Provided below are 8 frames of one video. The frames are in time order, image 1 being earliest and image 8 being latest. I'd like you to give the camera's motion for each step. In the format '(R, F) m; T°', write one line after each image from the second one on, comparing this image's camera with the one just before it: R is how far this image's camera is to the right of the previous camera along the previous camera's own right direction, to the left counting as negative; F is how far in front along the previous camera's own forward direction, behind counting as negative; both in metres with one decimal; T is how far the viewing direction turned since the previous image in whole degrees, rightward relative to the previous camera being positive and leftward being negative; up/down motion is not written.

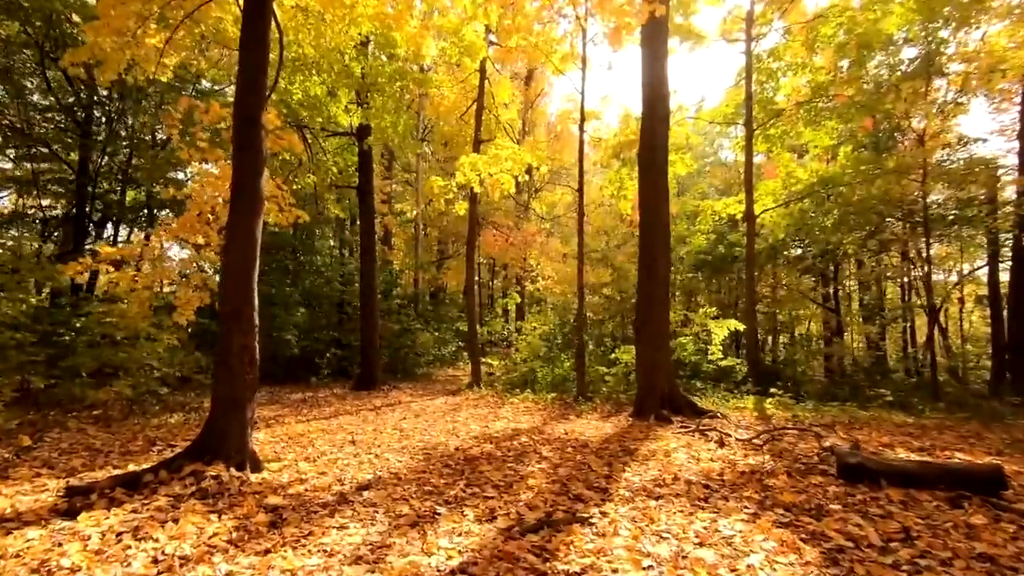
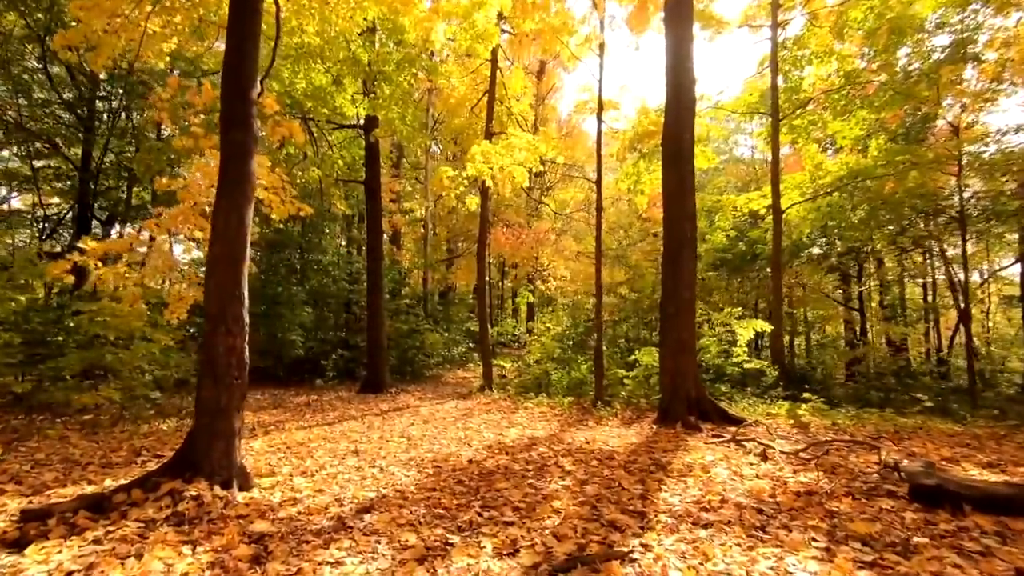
(-0.1, +0.6) m; -1°
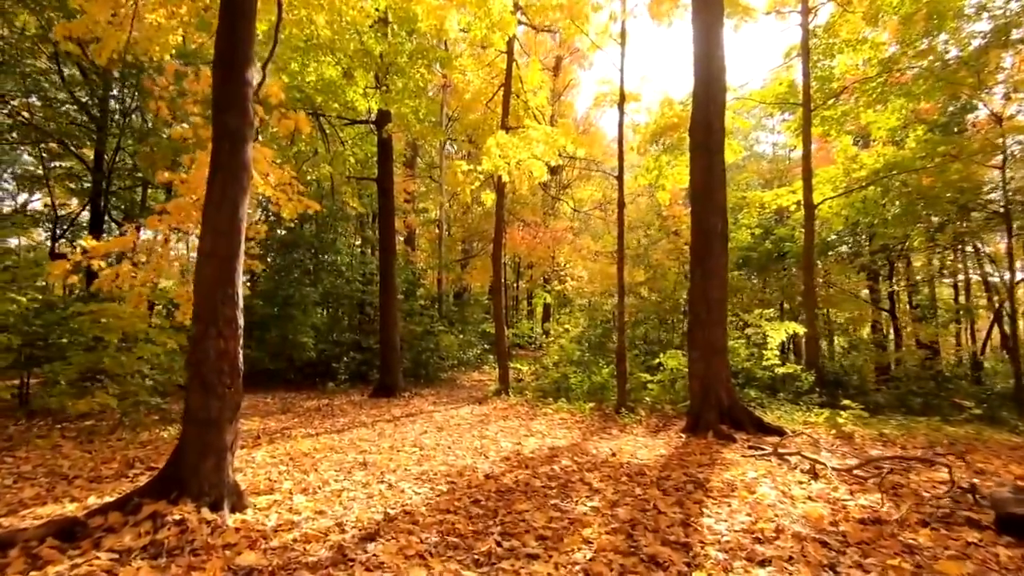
(-0.1, +0.5) m; -2°
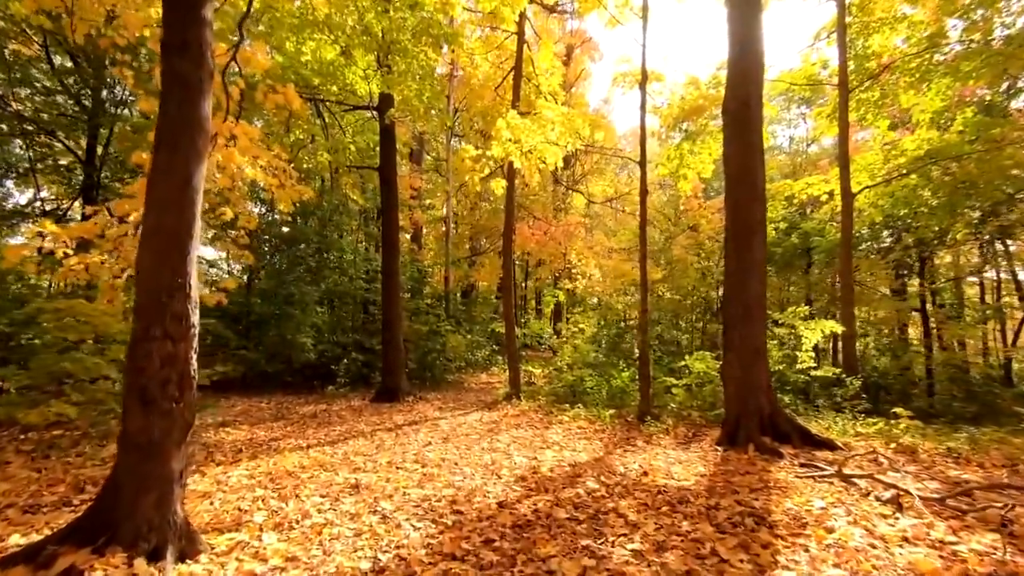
(-0.1, +0.8) m; -1°
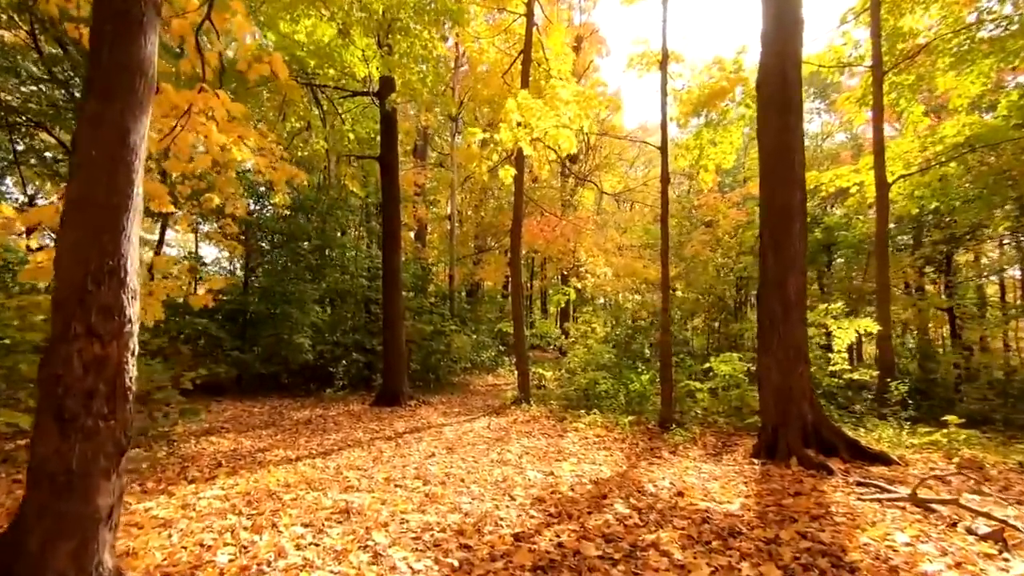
(-0.1, +0.7) m; 0°
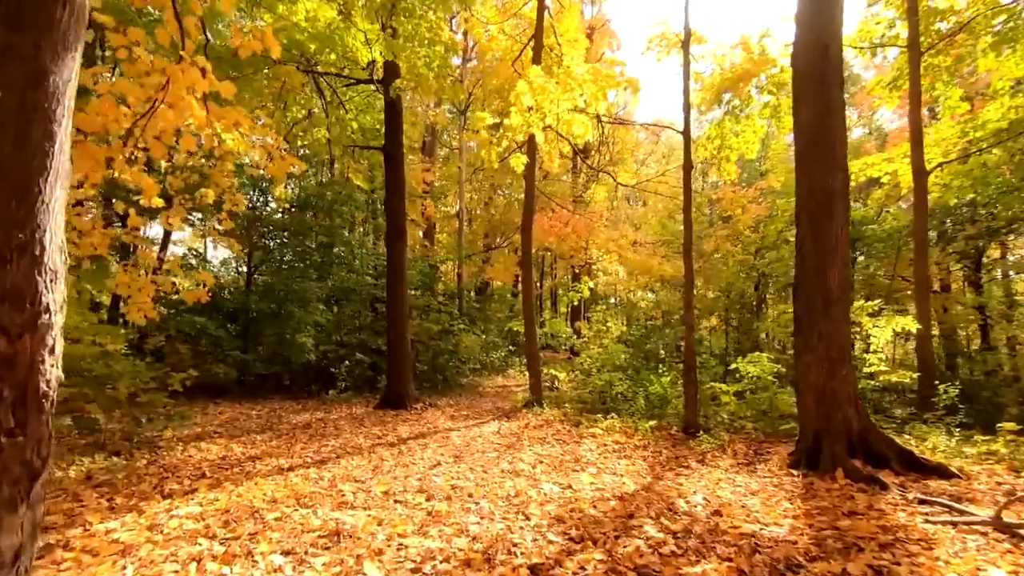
(0.0, +0.5) m; -1°
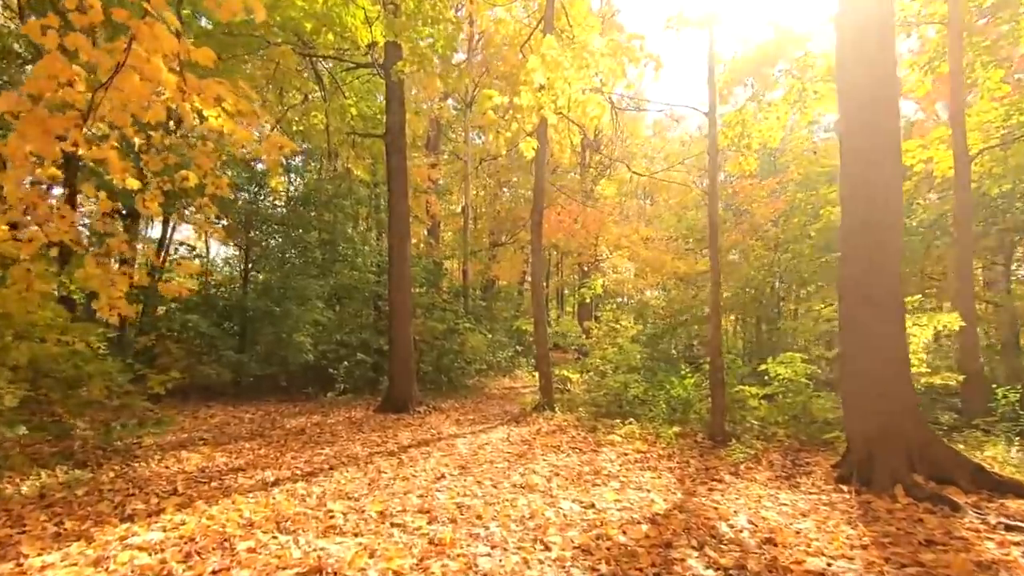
(-0.1, +0.6) m; -1°
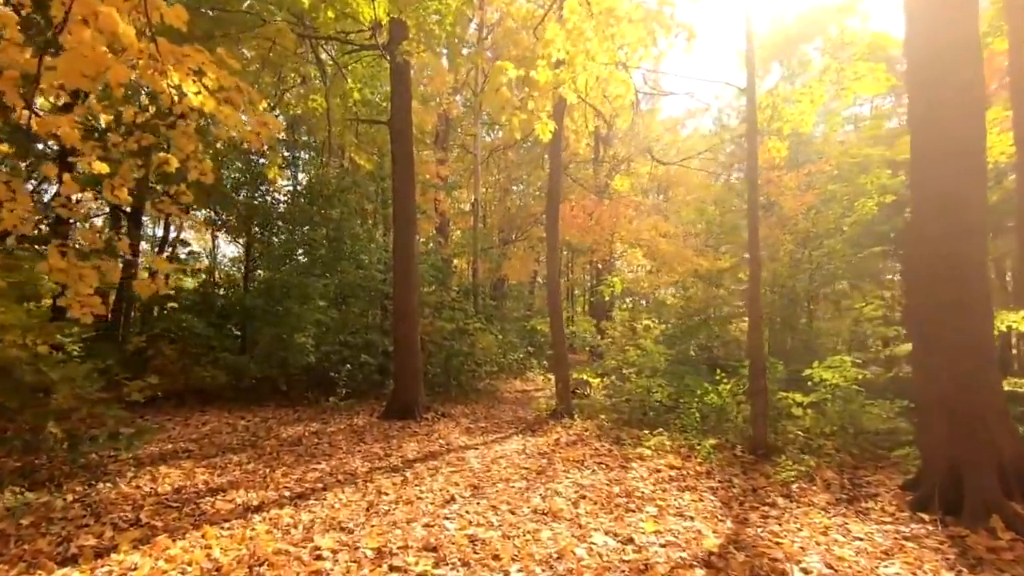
(-0.1, +0.7) m; -1°
